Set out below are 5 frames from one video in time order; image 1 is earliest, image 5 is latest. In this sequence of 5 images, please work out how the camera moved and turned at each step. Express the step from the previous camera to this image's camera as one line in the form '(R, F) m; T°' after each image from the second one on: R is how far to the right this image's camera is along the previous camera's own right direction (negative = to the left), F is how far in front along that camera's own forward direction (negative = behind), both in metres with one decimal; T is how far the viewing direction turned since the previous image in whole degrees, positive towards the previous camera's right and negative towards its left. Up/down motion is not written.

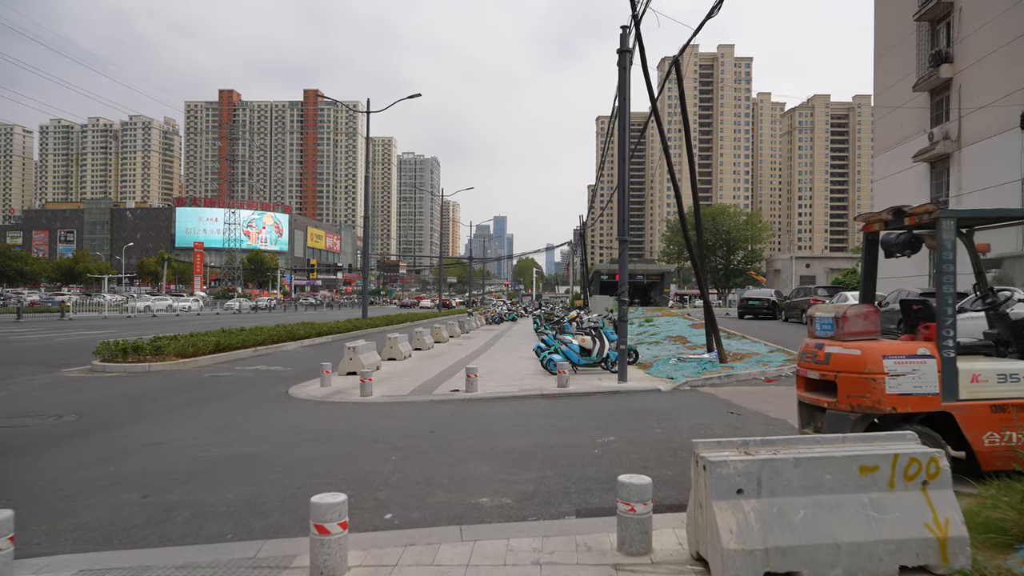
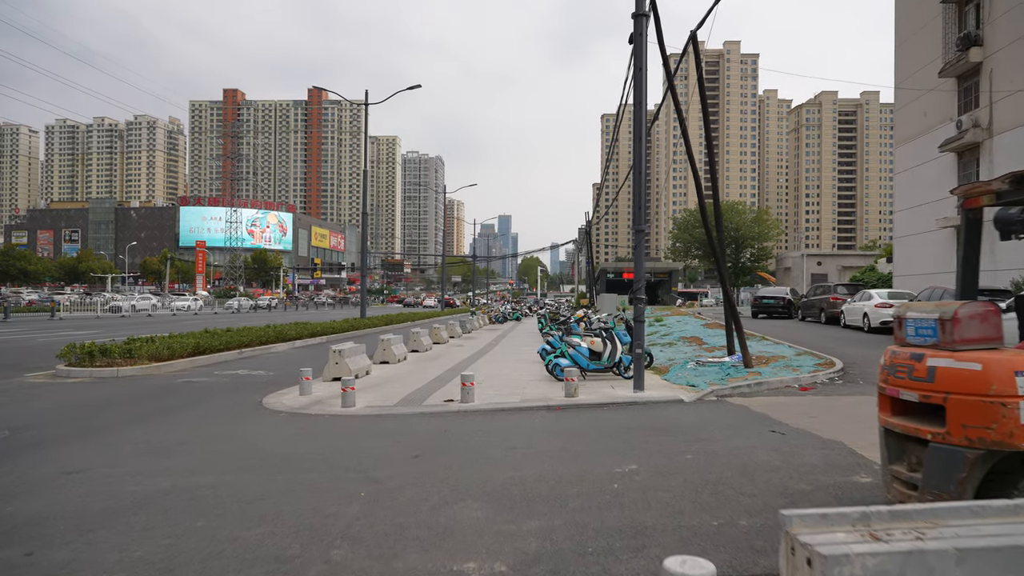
(0.0, +1.3) m; 0°
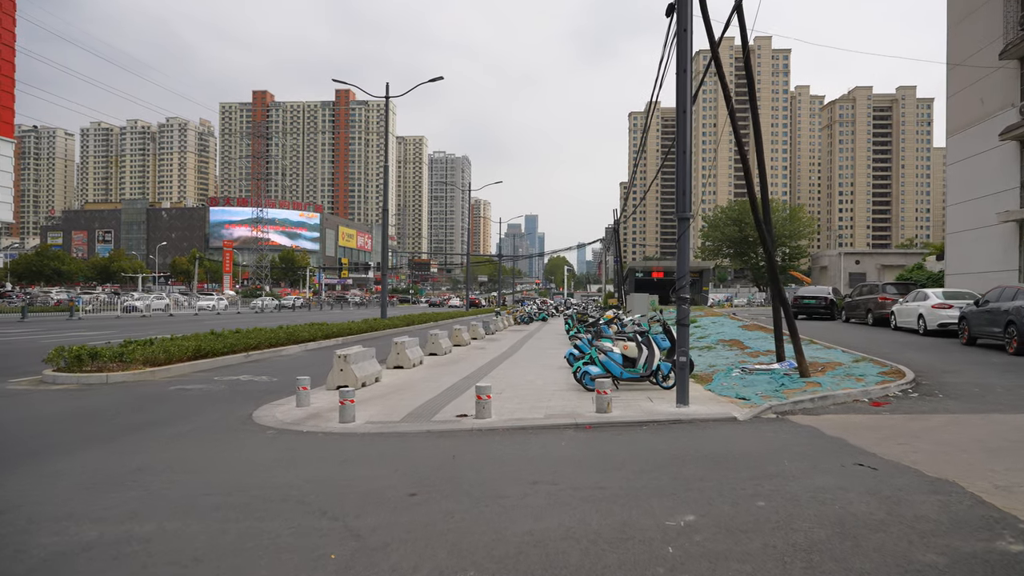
(0.0, +1.3) m; -2°
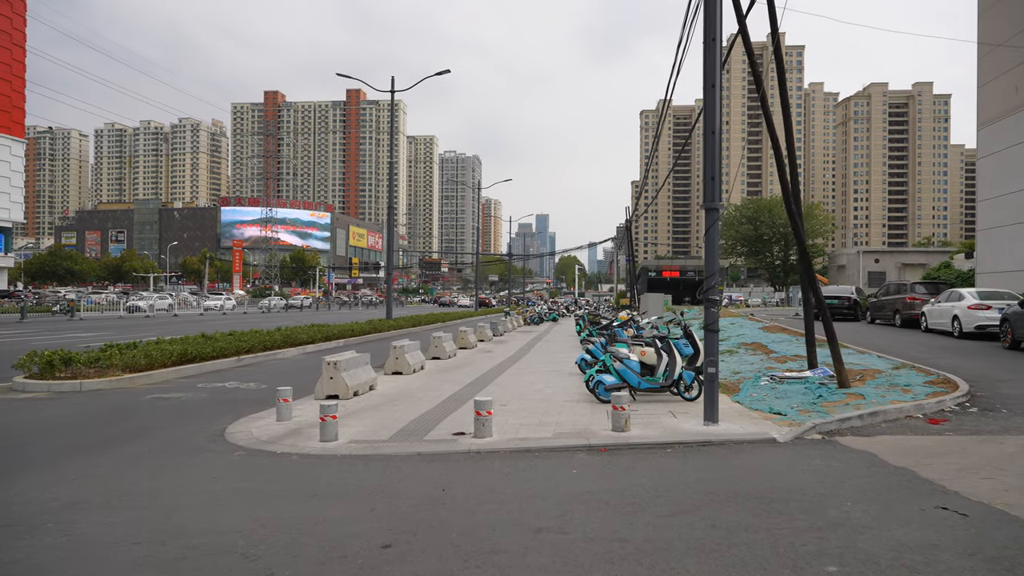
(+0.1, +1.0) m; -1°
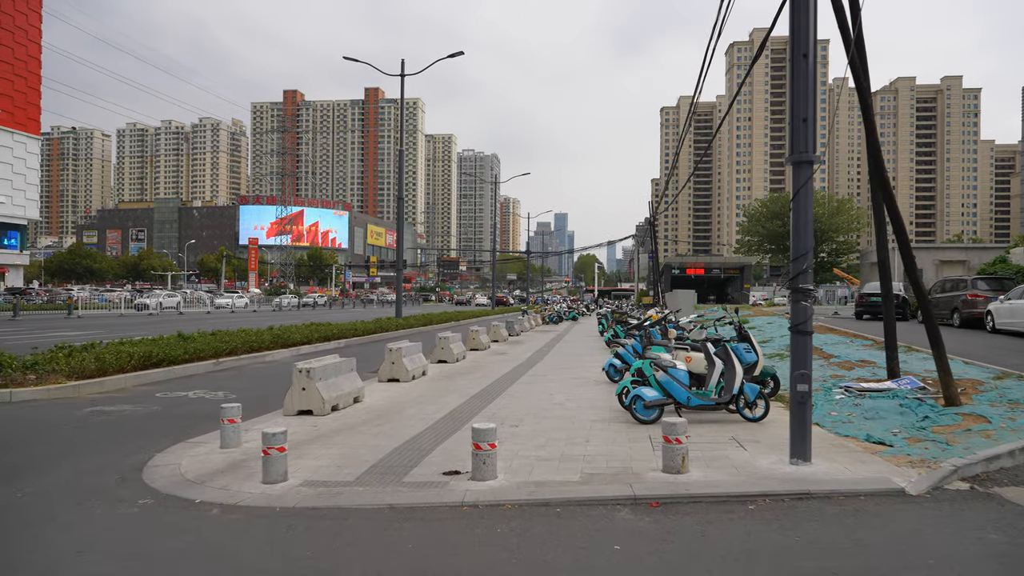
(0.0, +2.0) m; -1°
